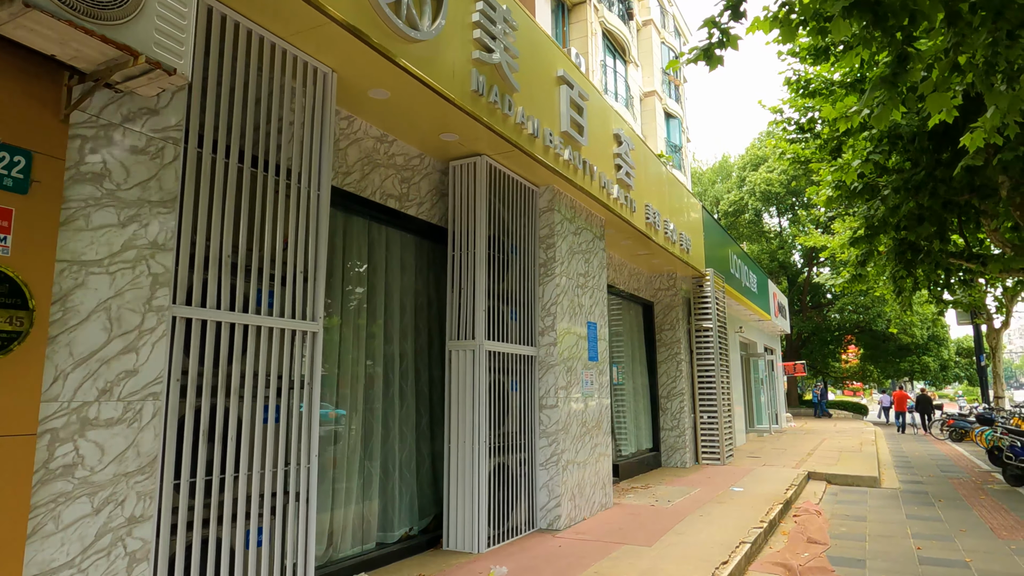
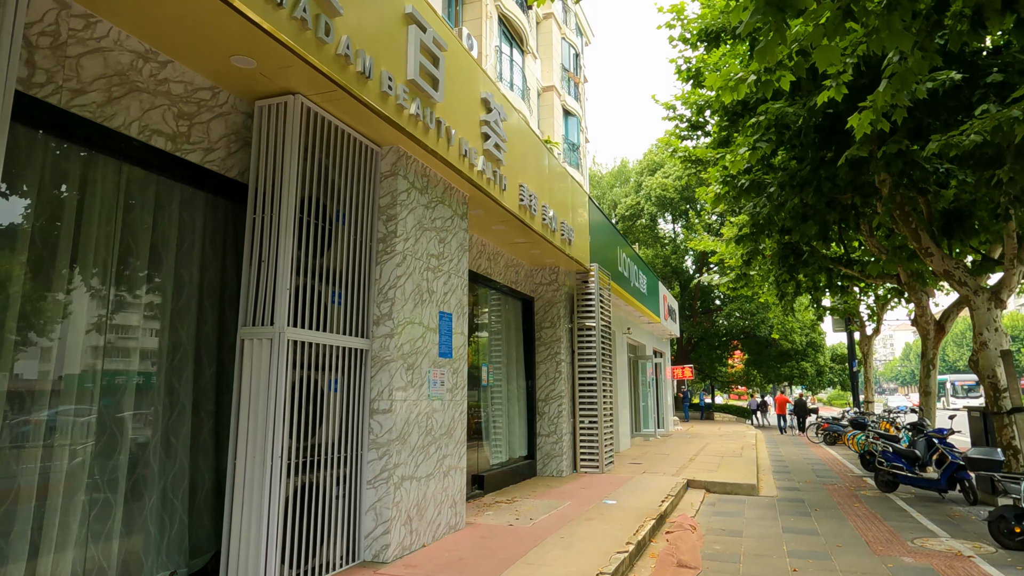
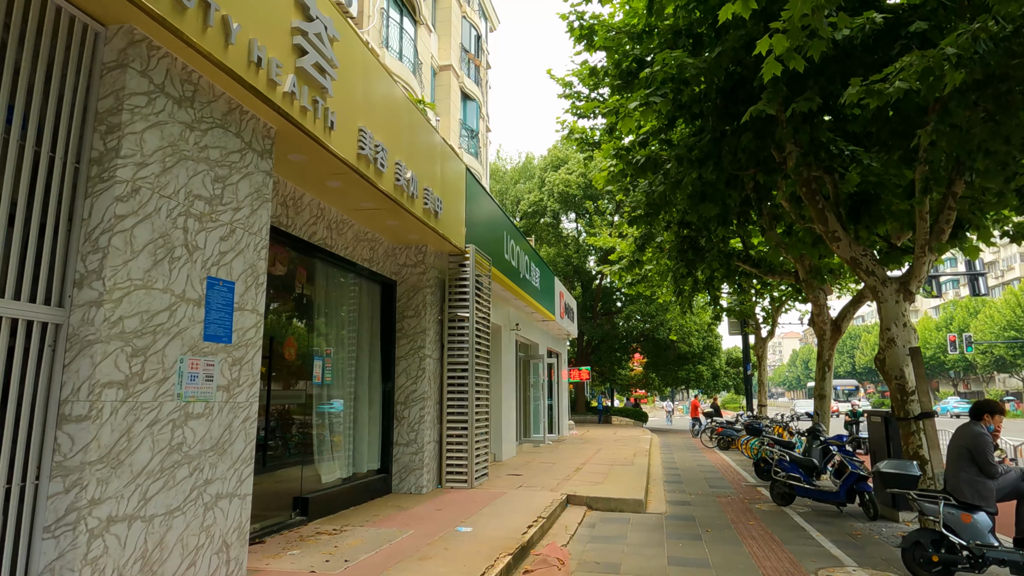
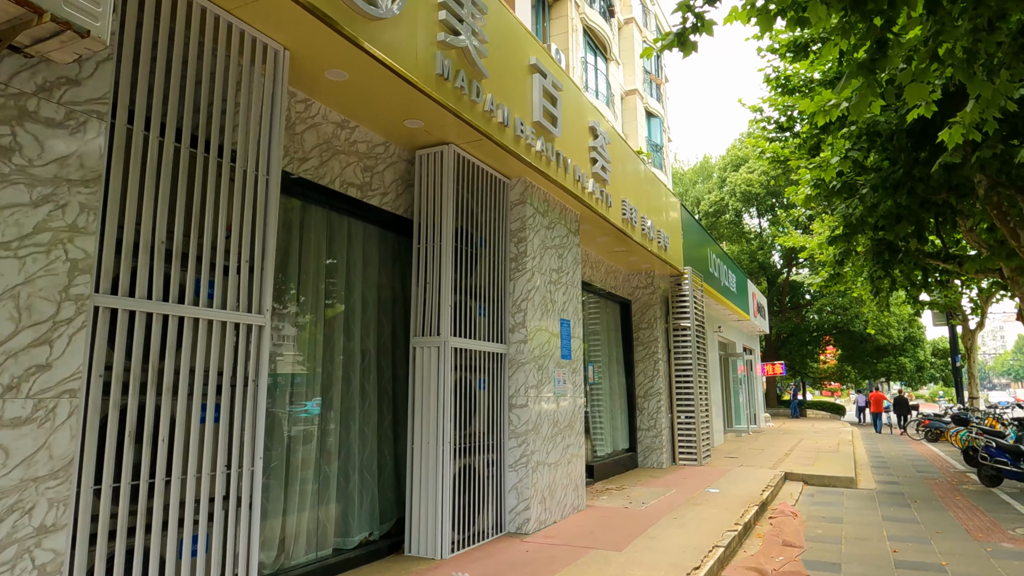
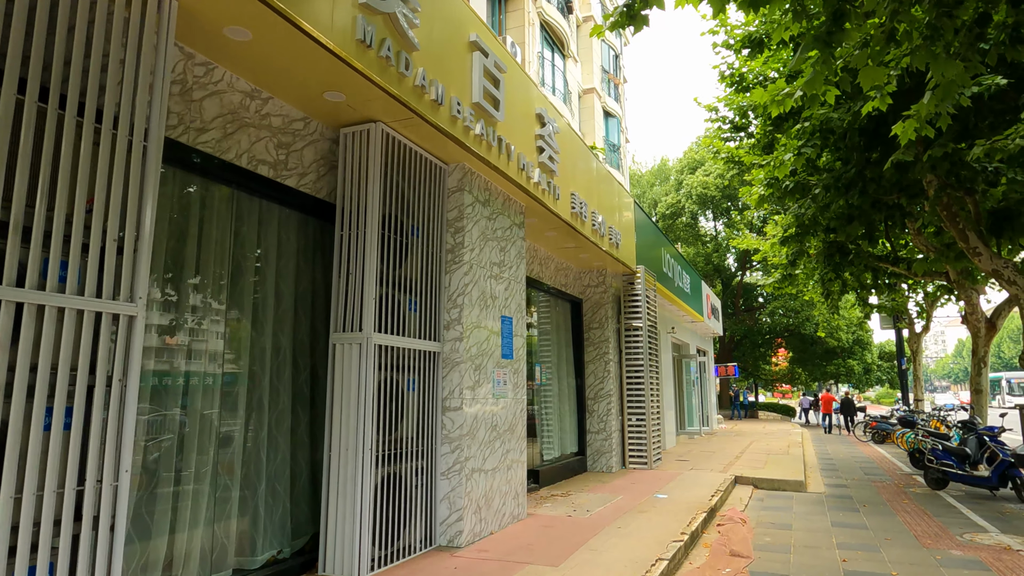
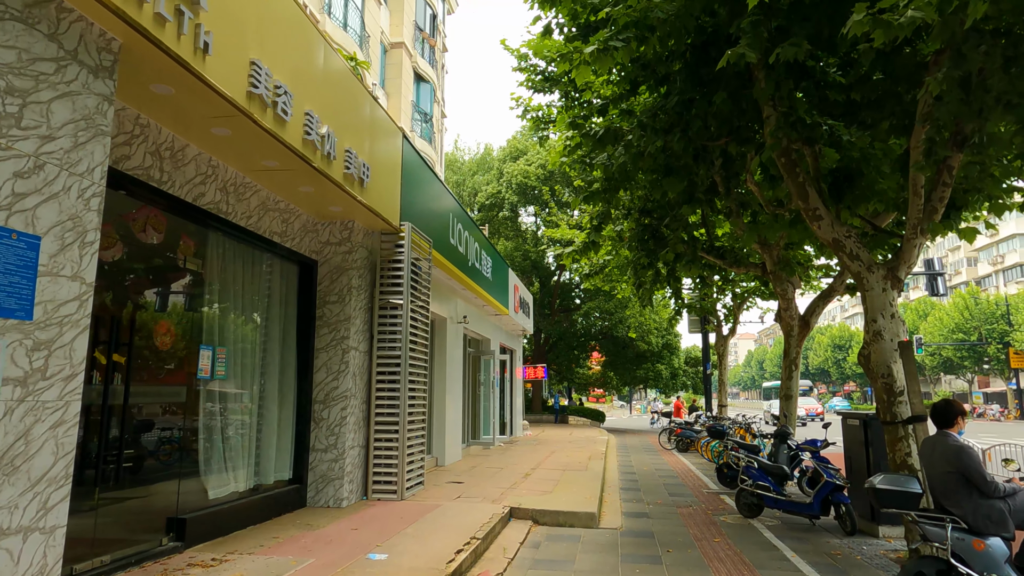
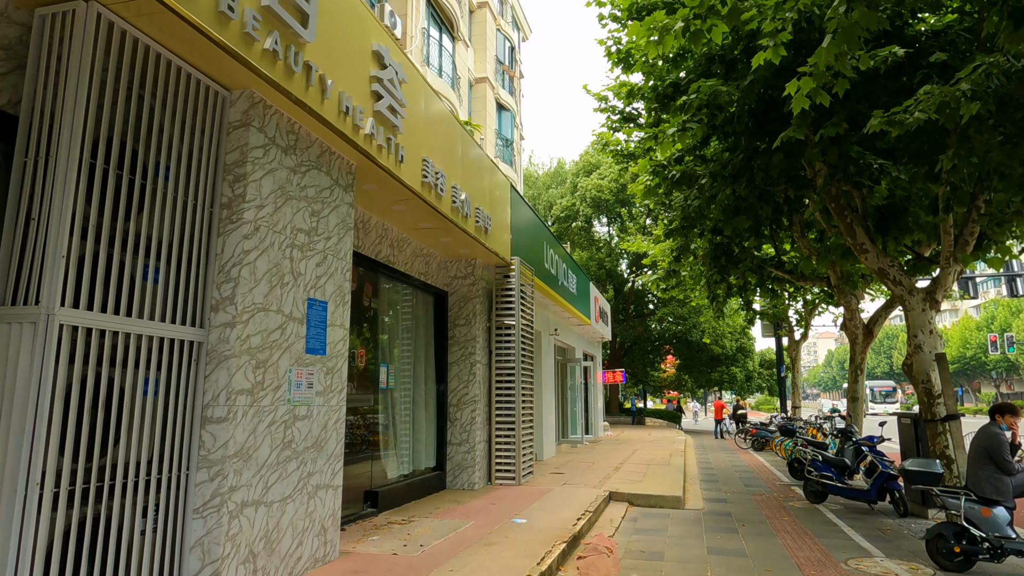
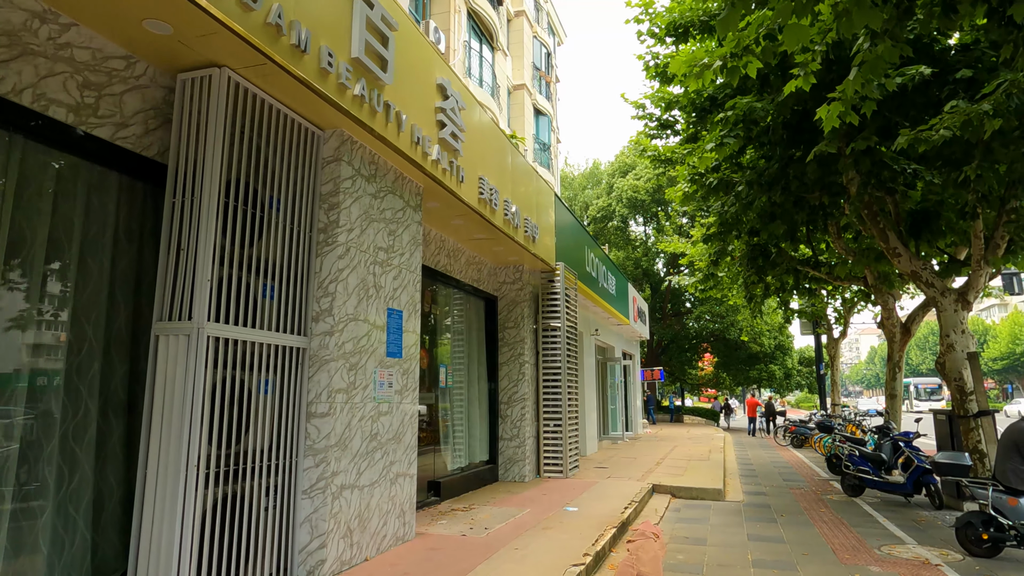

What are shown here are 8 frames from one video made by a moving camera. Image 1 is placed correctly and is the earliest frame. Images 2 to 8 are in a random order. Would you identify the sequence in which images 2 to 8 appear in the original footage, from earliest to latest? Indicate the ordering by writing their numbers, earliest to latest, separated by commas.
4, 5, 2, 8, 7, 3, 6
